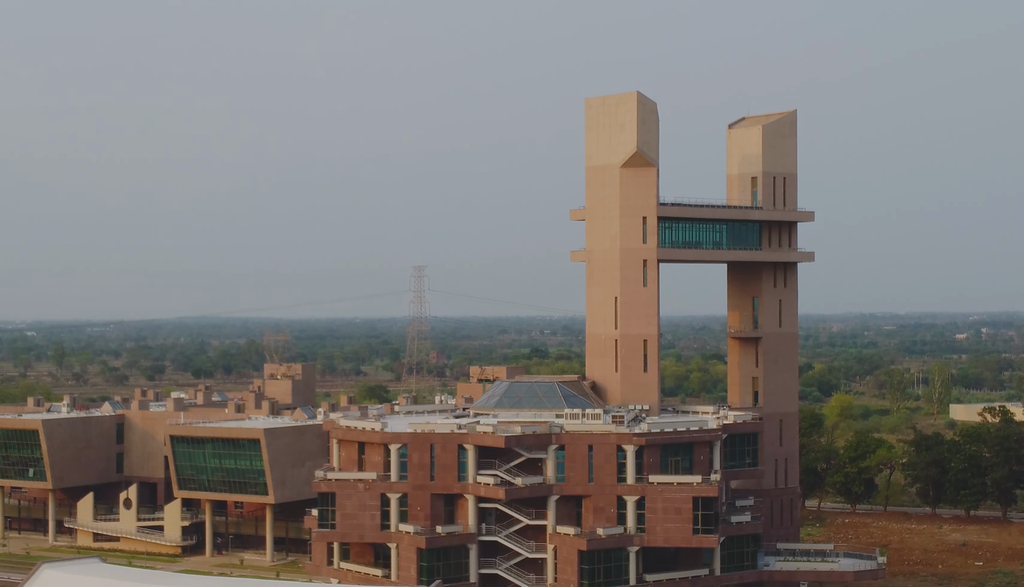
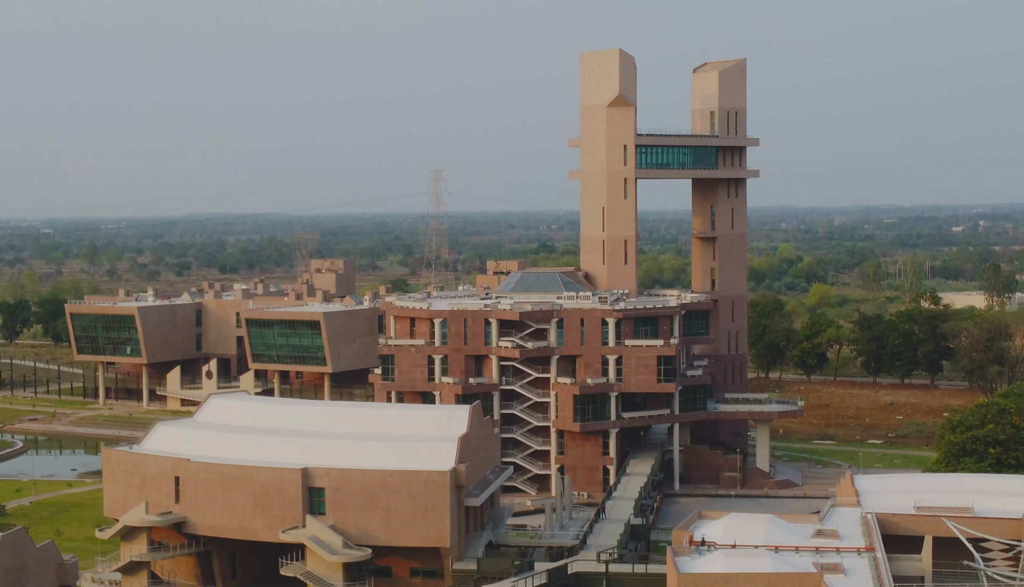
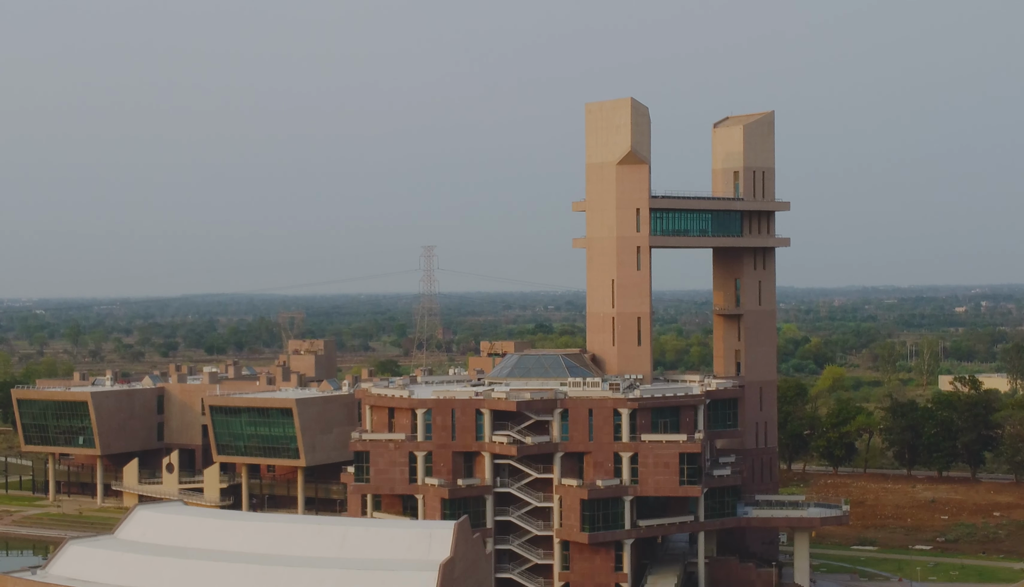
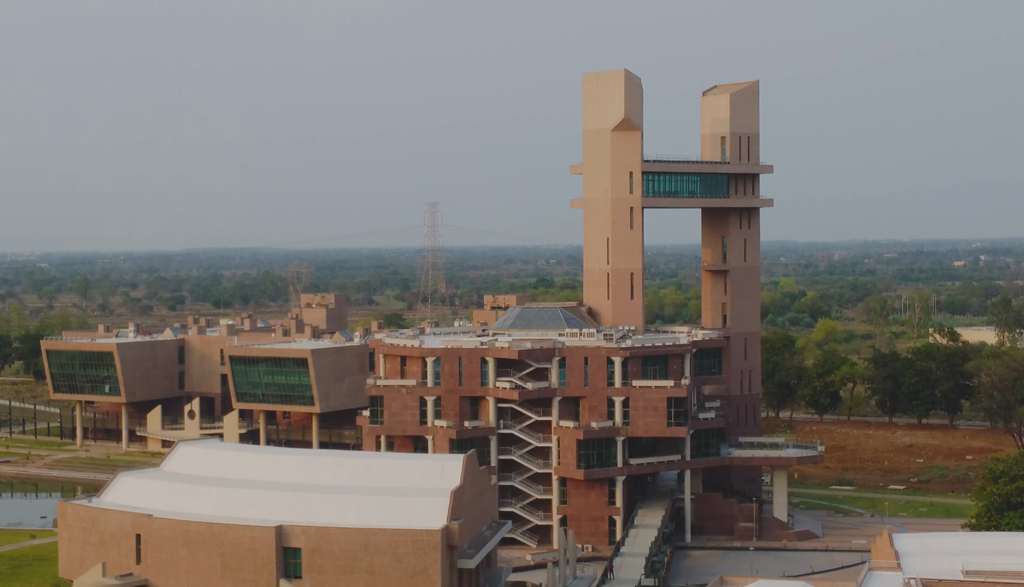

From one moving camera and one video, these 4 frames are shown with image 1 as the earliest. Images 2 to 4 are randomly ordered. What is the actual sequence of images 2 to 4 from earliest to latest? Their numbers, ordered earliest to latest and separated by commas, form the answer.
3, 4, 2
